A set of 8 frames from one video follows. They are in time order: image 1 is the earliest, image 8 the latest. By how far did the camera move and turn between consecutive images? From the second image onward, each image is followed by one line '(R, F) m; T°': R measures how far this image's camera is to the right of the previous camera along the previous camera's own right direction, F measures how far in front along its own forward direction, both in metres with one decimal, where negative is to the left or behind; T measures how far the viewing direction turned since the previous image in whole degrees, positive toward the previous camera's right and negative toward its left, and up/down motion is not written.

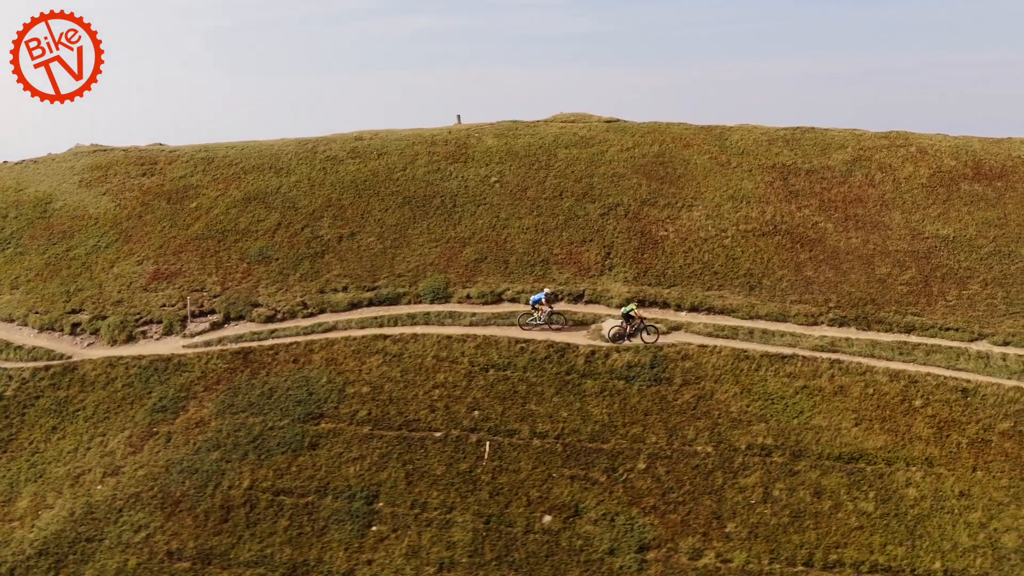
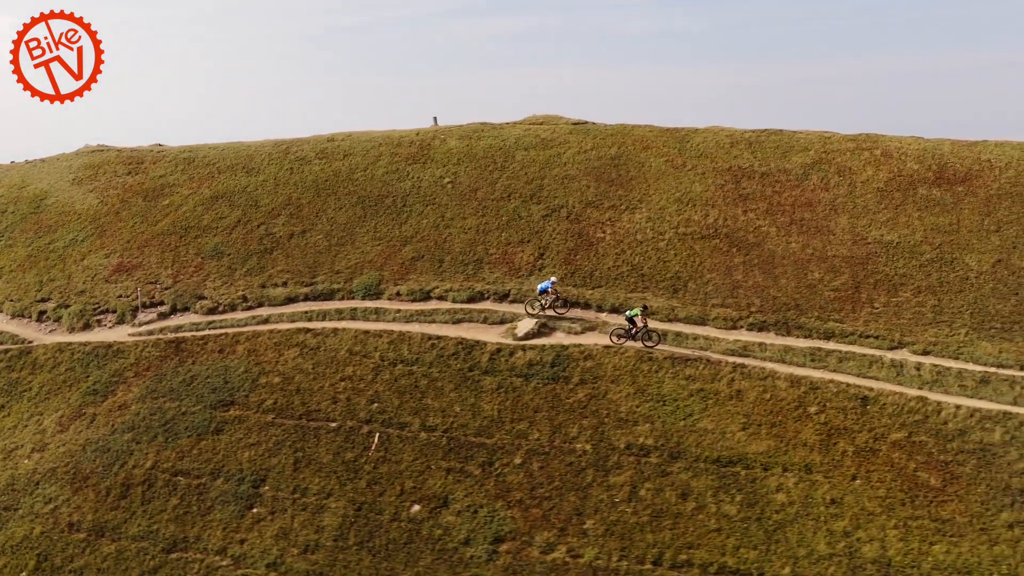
(+6.3, -0.4) m; -5°
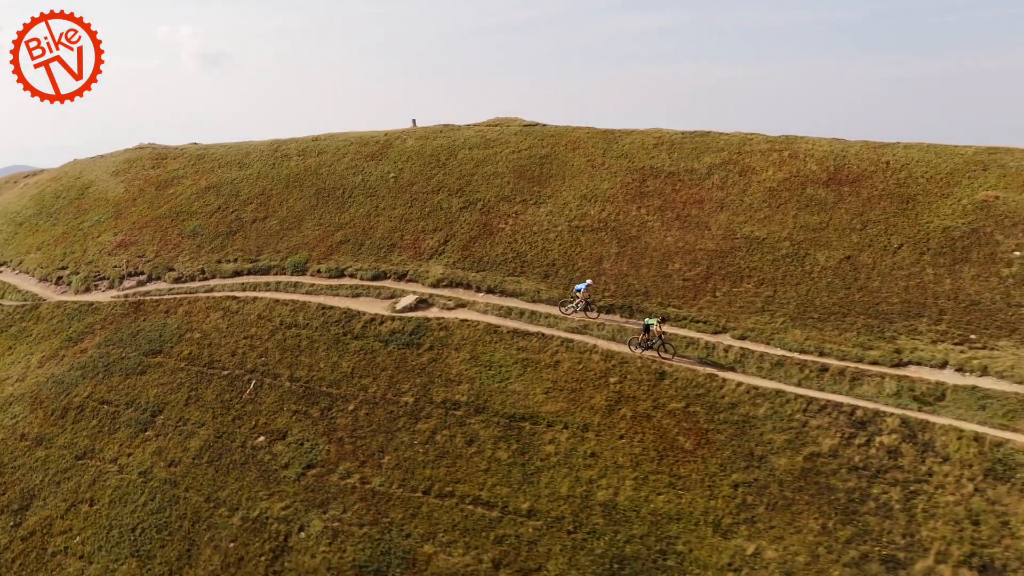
(+11.6, -3.8) m; -9°
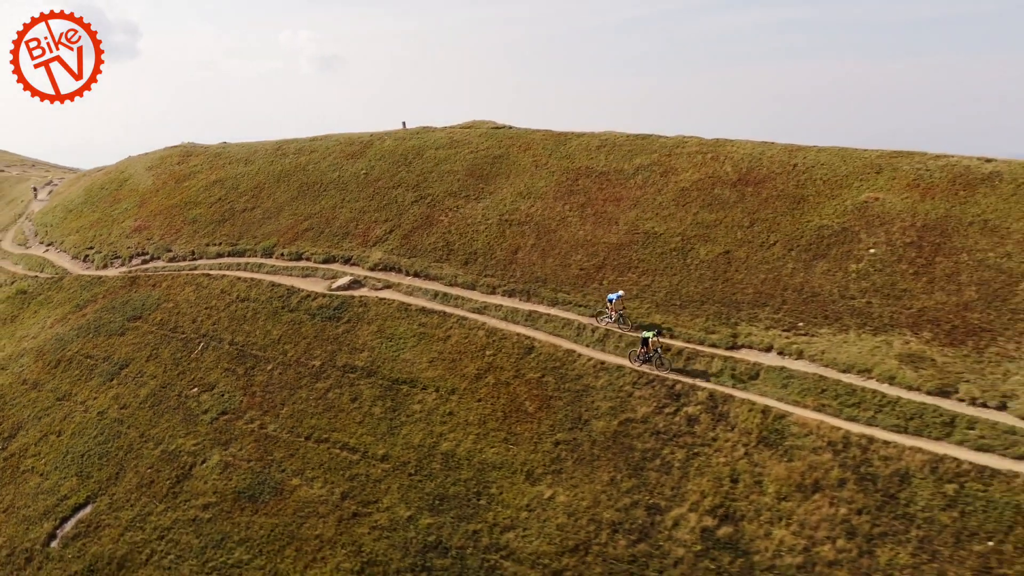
(+9.4, -3.9) m; -7°
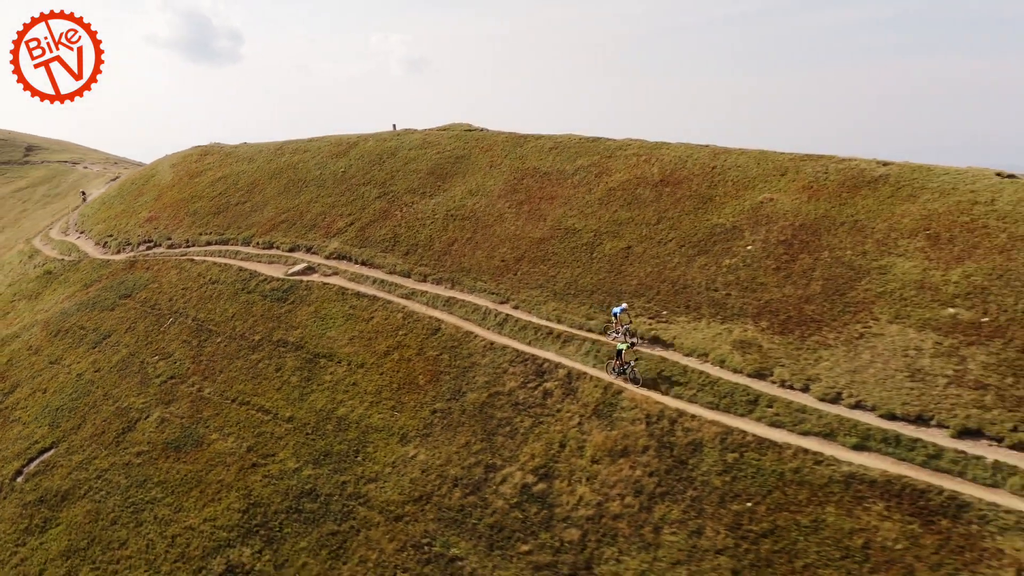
(+8.5, -3.3) m; -6°
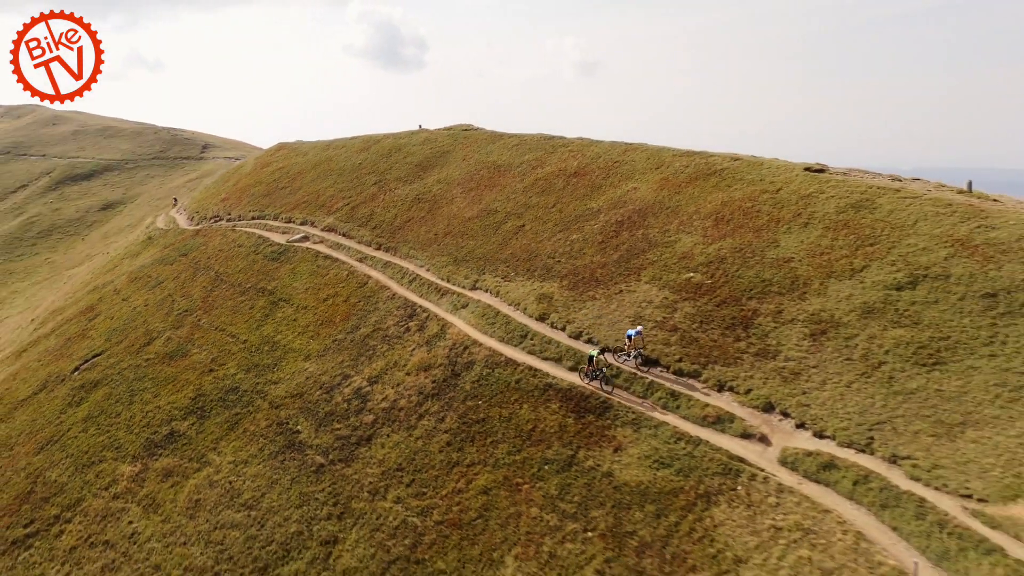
(+15.8, -7.9) m; -12°
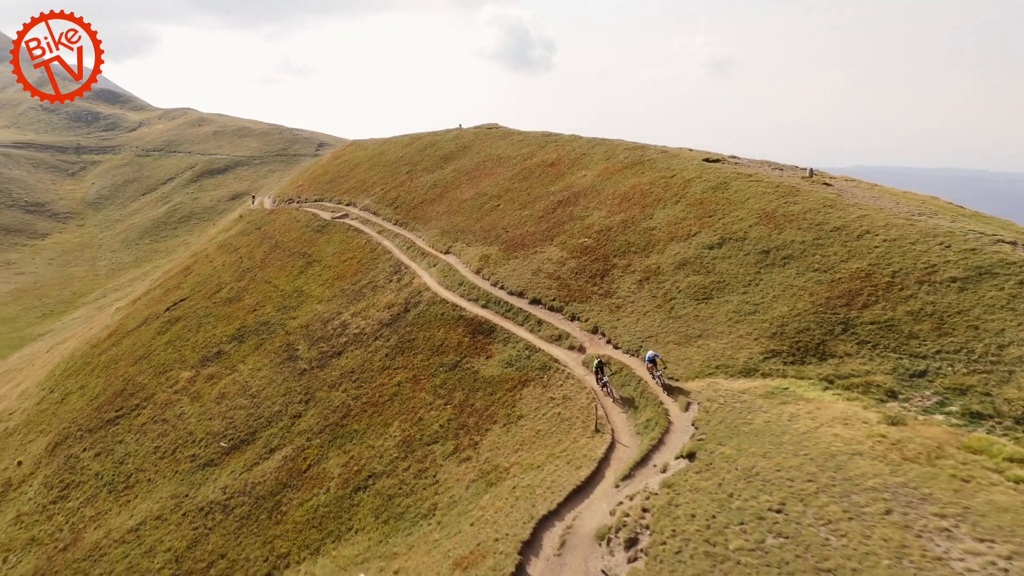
(+11.3, -10.2) m; -9°
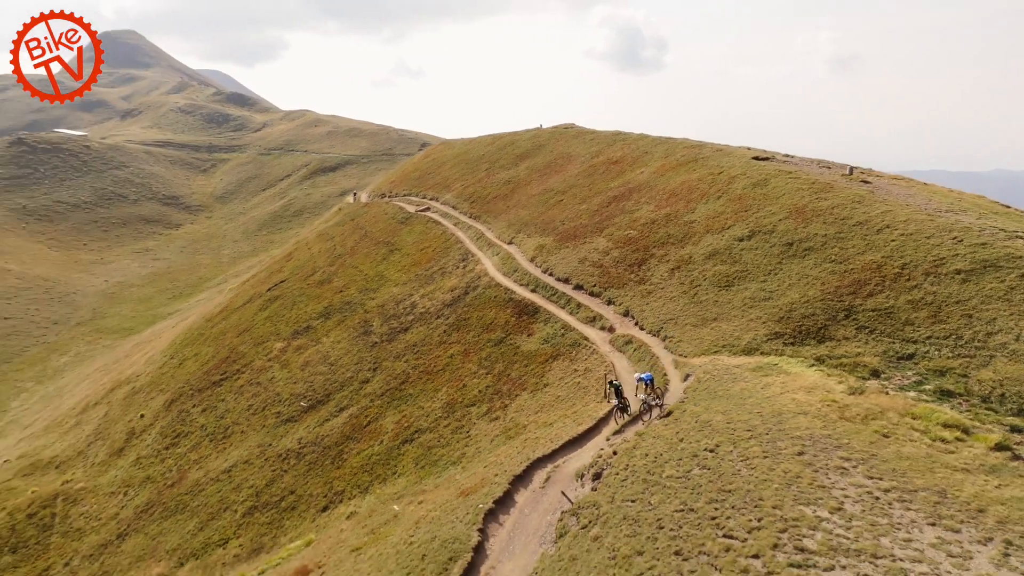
(+3.6, -3.8) m; -8°
